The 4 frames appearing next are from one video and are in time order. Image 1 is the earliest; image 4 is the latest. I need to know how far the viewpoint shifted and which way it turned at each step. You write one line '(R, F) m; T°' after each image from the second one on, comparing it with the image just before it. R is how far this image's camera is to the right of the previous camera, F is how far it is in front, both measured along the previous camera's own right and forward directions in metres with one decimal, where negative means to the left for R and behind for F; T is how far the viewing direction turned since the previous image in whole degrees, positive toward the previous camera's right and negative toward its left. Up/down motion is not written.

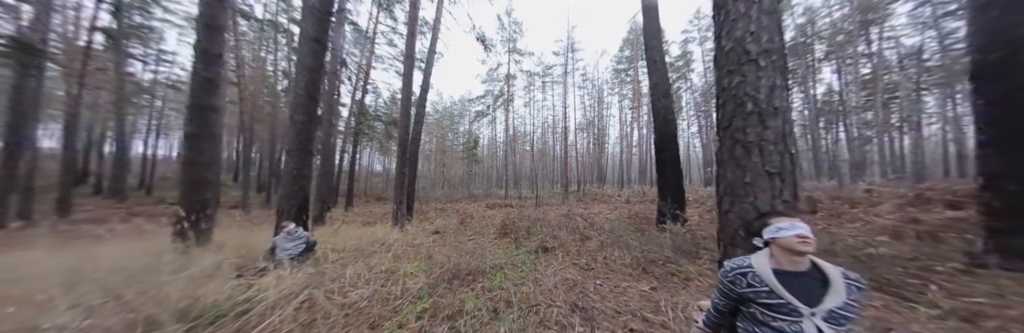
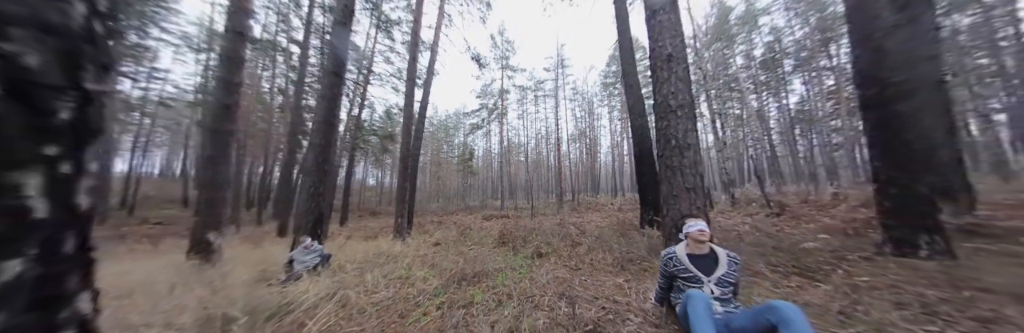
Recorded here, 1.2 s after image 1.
(0.0, -0.6) m; +2°
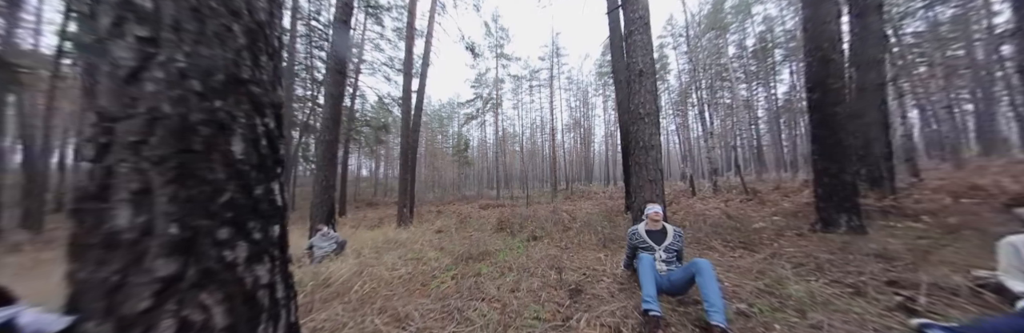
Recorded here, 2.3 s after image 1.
(-0.1, -0.5) m; +1°
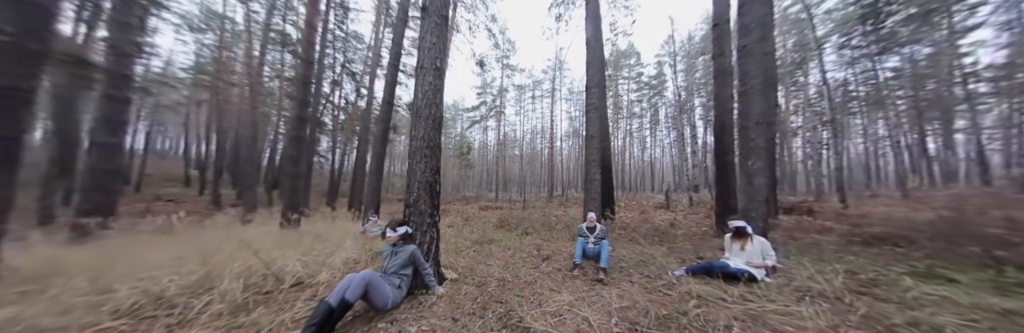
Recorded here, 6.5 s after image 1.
(-0.1, -1.9) m; 0°
